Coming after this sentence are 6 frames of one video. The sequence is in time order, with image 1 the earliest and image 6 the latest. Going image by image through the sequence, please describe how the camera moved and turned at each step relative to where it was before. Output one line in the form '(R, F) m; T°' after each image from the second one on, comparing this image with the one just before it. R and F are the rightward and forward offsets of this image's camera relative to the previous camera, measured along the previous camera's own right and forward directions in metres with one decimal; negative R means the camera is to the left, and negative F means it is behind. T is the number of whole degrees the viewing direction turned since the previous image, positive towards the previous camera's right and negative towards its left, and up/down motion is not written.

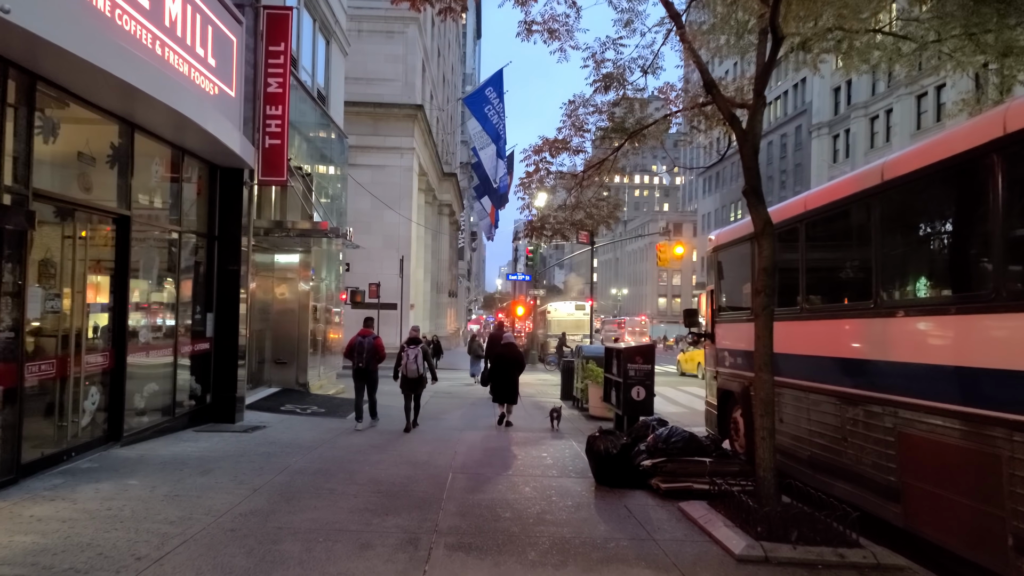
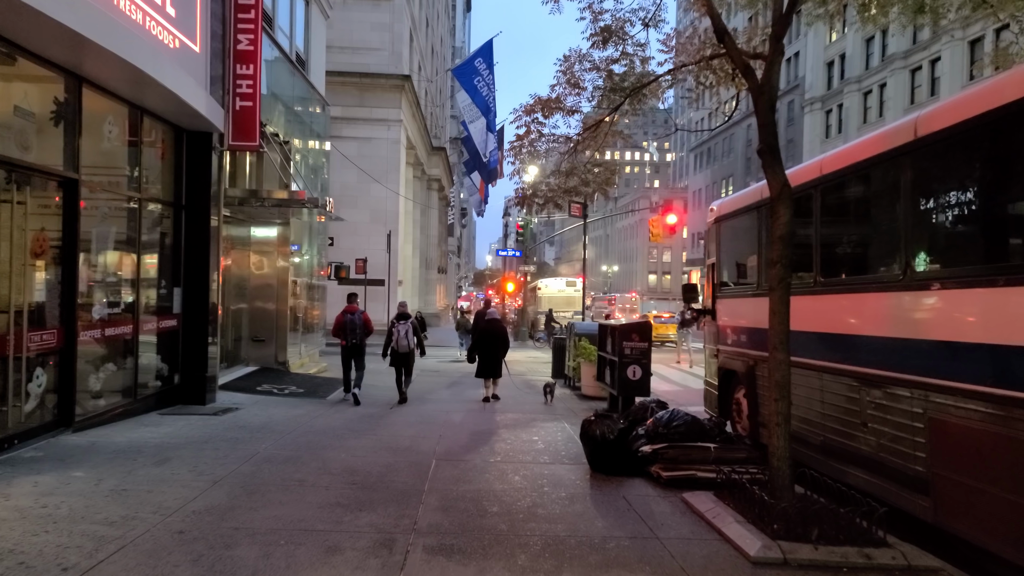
(0.0, +0.7) m; +1°
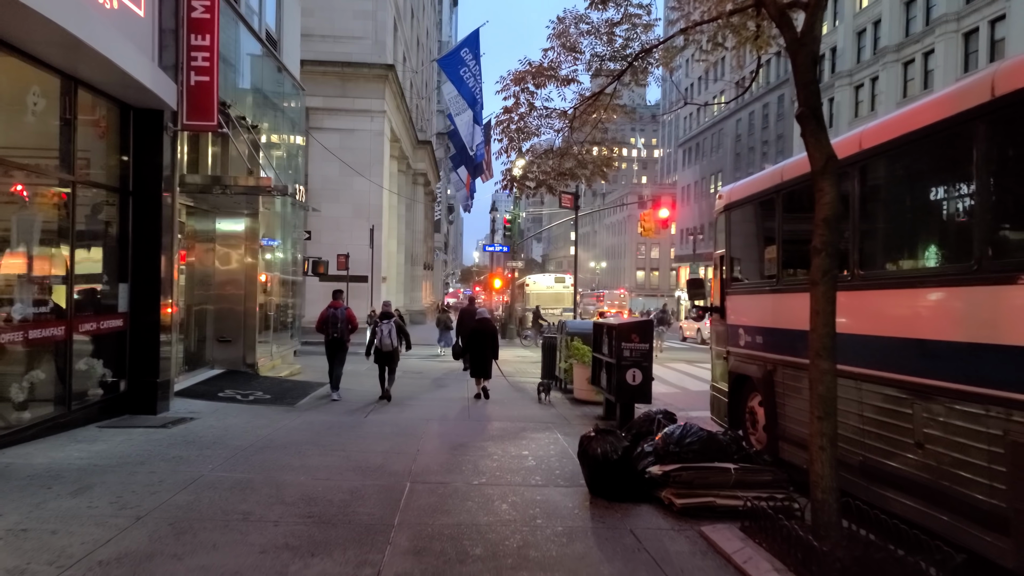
(0.0, +1.0) m; +1°
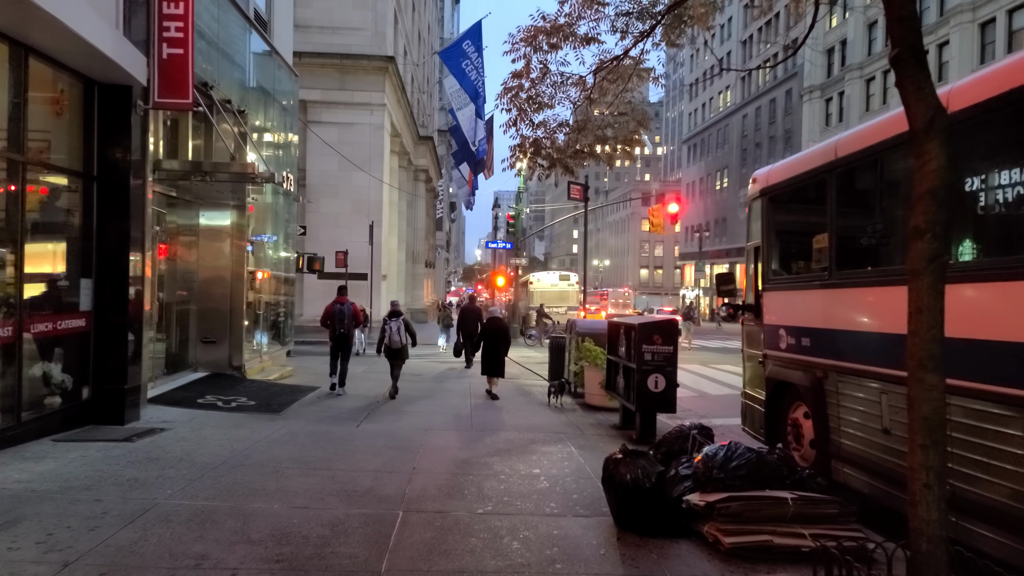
(-0.1, +1.0) m; 0°
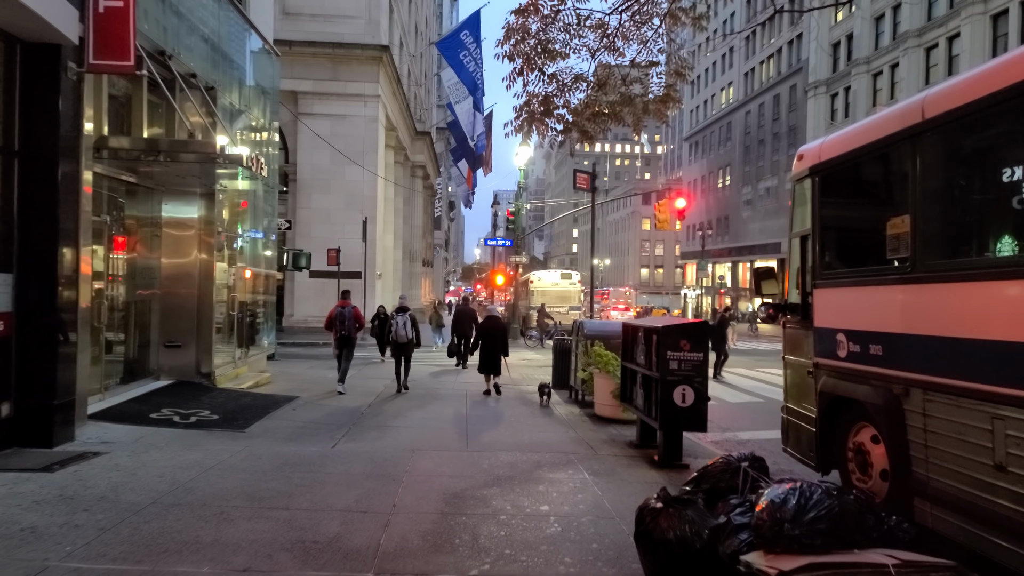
(0.0, +1.2) m; 0°
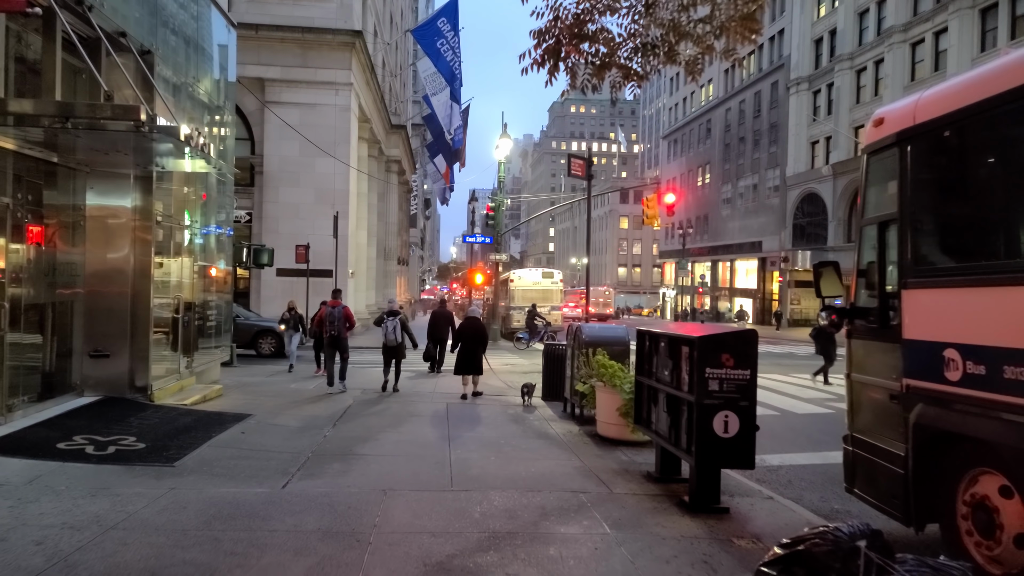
(-0.2, +1.5) m; +2°
